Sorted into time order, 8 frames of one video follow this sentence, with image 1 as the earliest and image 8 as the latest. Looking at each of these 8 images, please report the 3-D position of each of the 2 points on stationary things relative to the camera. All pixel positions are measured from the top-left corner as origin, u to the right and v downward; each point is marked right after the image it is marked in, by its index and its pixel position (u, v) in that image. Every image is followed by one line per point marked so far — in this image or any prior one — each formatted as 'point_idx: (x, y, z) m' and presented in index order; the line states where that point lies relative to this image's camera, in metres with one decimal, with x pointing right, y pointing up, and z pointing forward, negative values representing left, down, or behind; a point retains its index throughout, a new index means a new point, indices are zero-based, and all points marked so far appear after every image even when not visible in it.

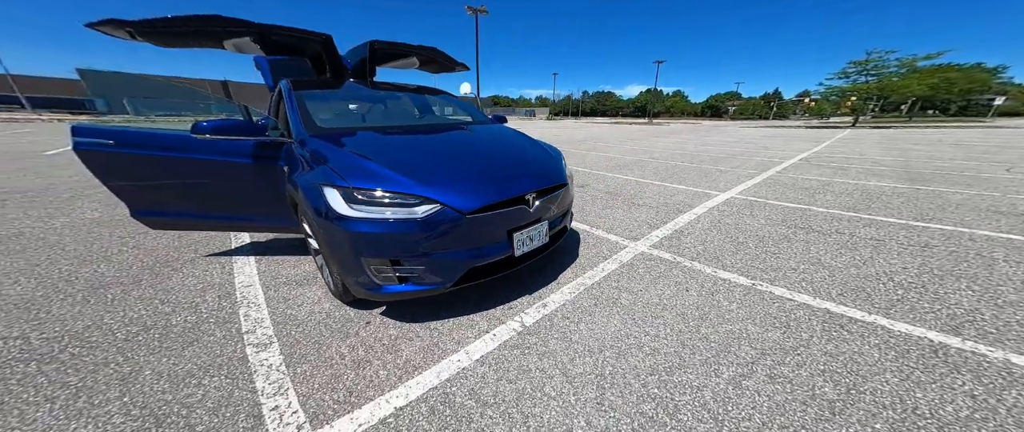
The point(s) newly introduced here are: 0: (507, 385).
0: (0.0, -0.7, +1.3) m
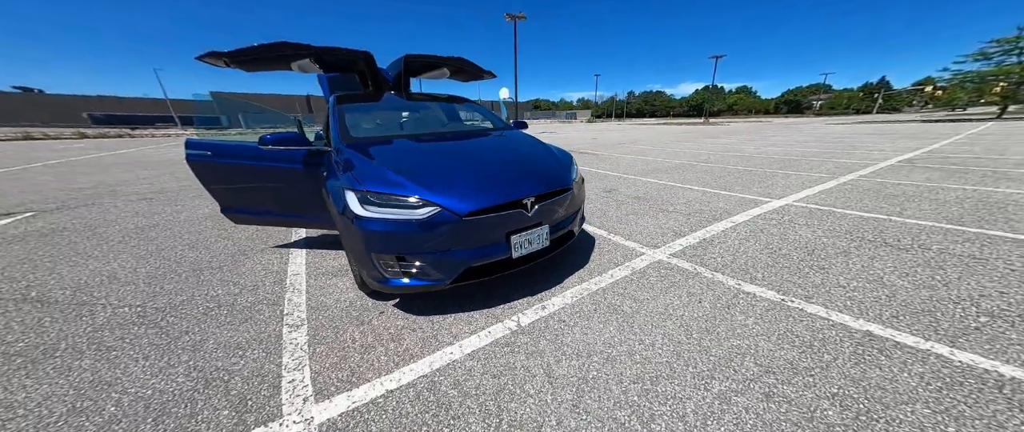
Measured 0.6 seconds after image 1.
0: (-0.1, -0.7, +1.4) m
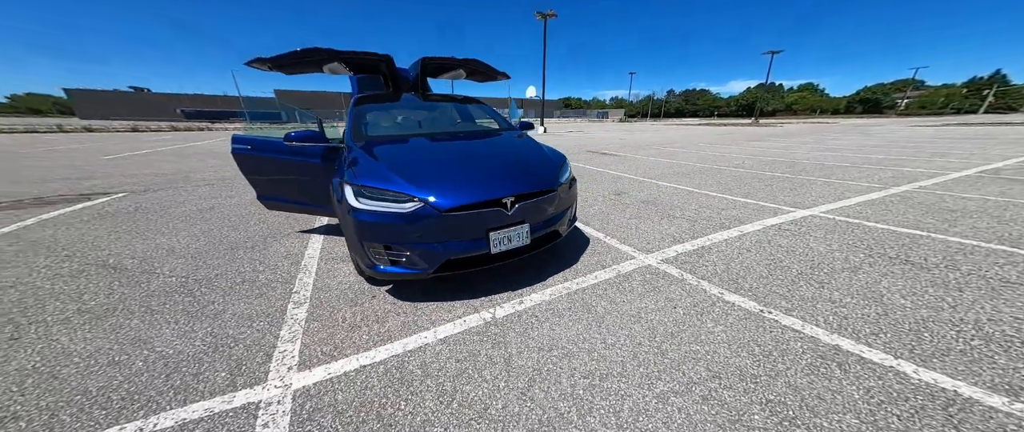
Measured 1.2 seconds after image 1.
0: (-0.3, -0.7, +1.5) m
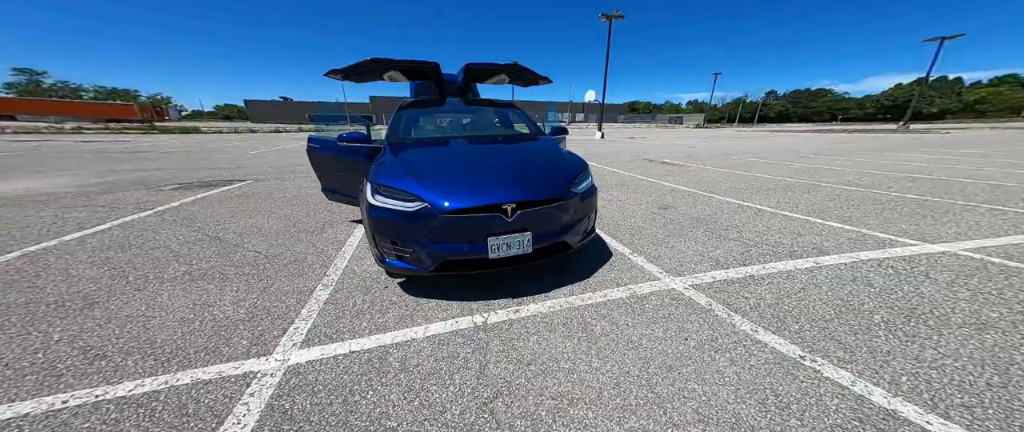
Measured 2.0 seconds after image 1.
0: (-0.4, -0.7, +1.6) m
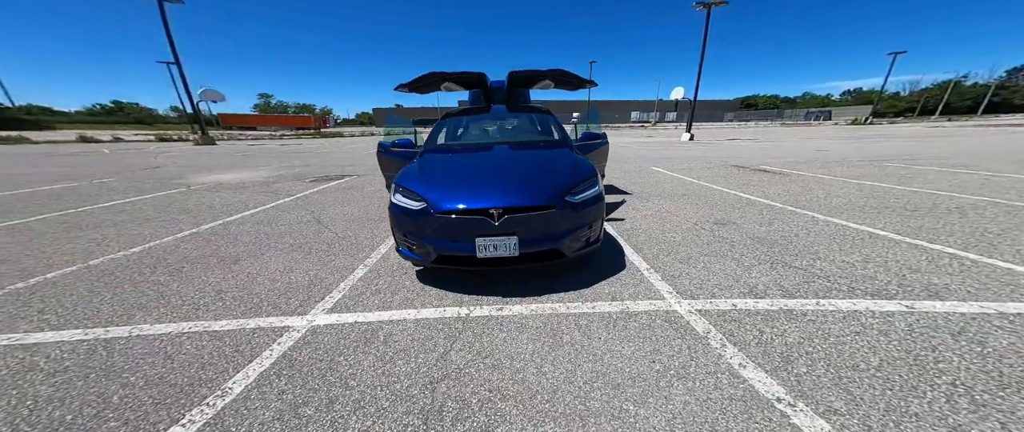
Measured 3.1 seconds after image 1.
0: (-0.6, -0.7, +1.8) m
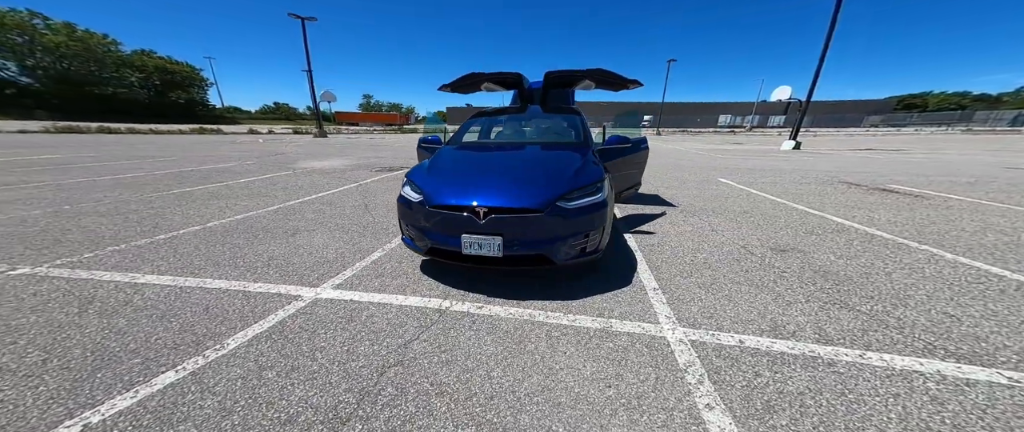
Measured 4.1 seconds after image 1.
0: (-0.8, -0.7, +2.0) m
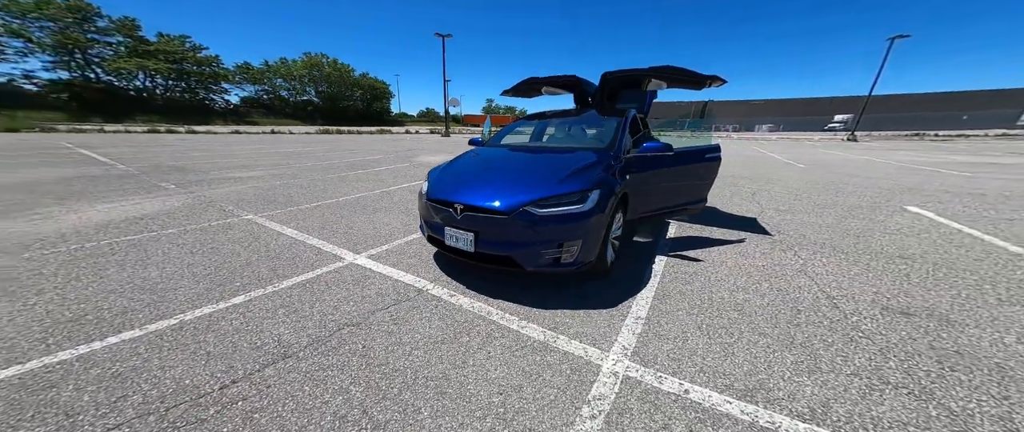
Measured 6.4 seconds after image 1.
0: (-1.0, -0.6, +2.4) m
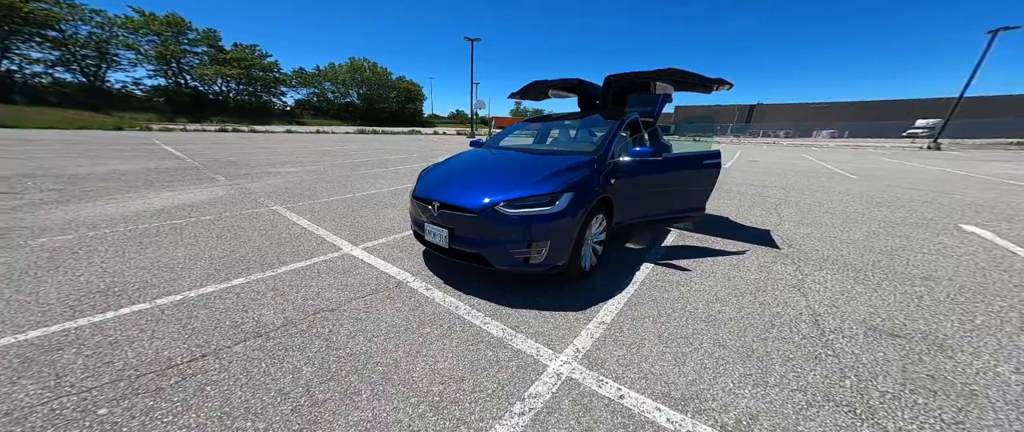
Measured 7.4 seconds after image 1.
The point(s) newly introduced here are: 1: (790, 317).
0: (-1.2, -0.5, +2.5) m
1: (+2.0, -0.7, +2.1) m
